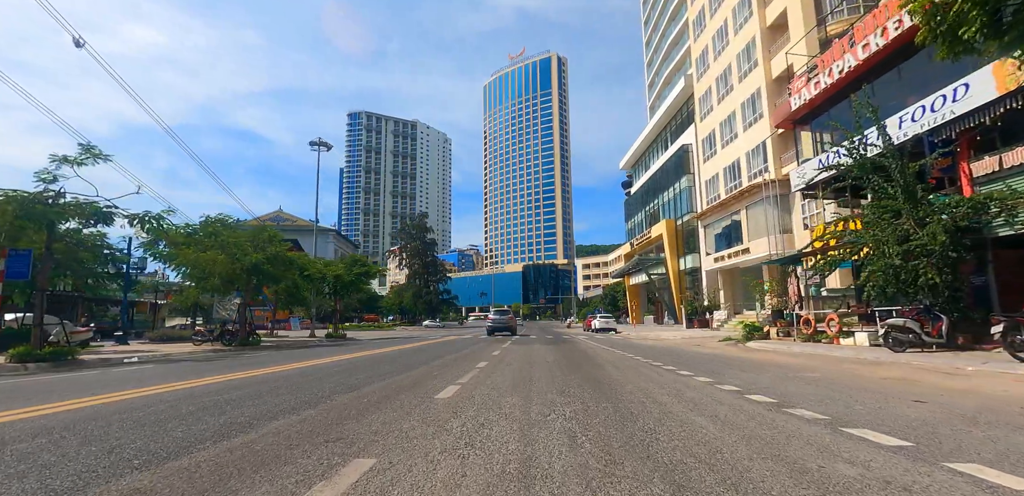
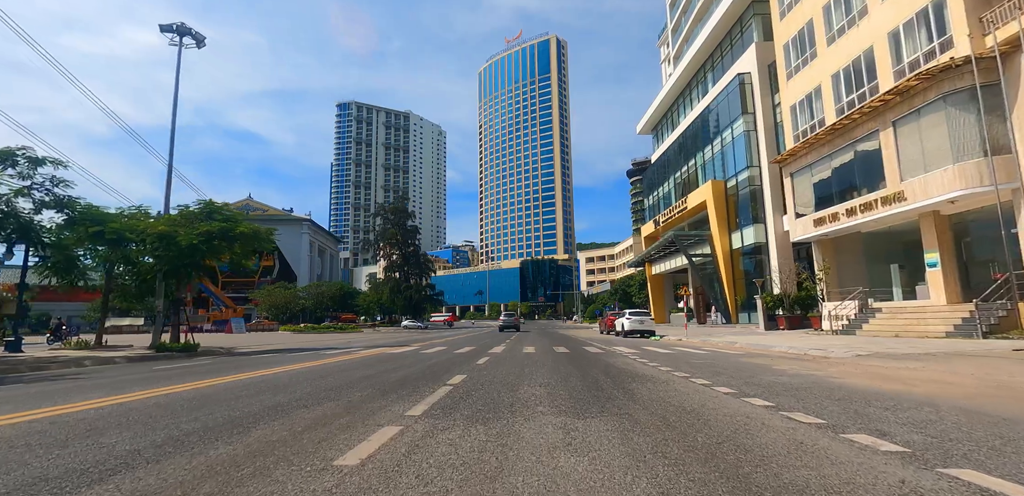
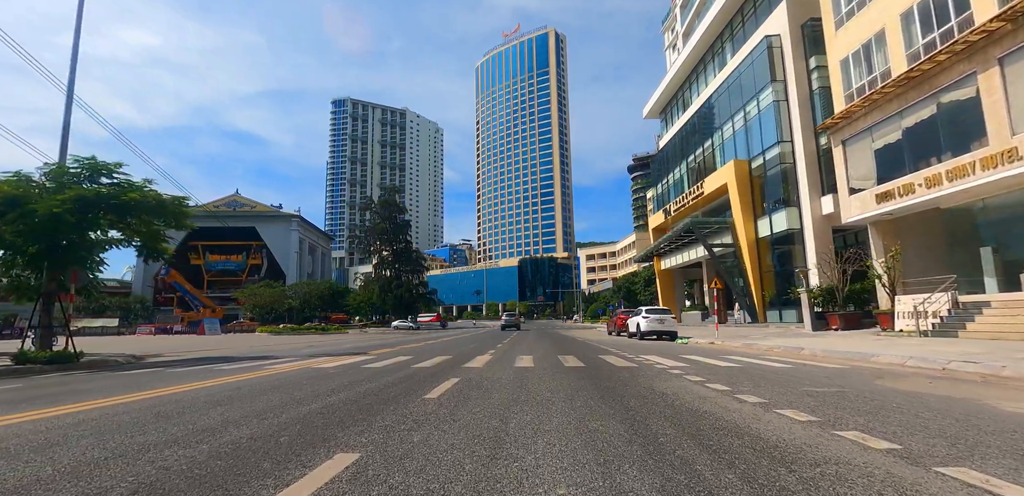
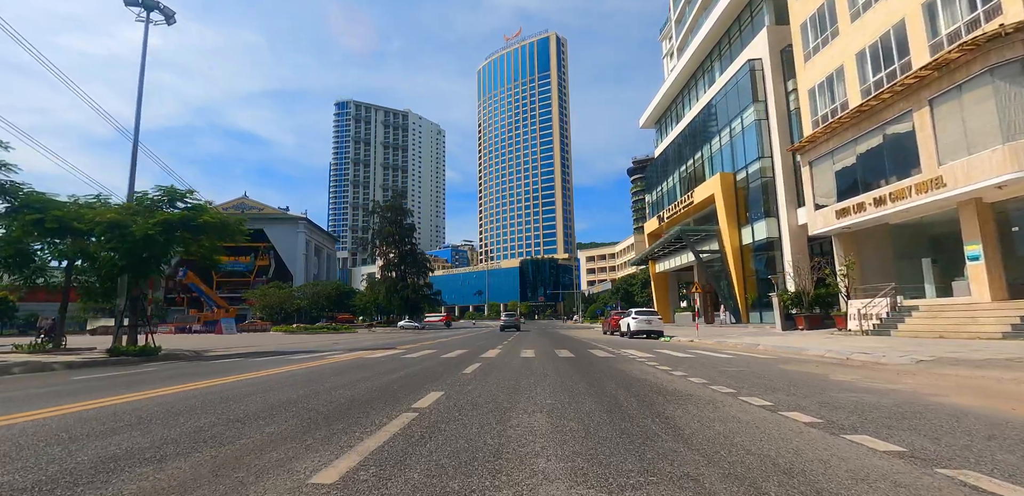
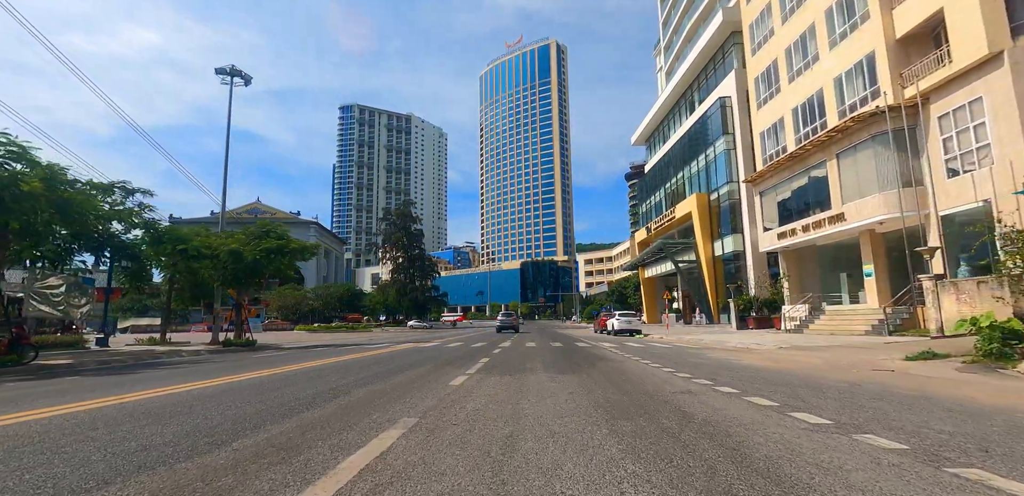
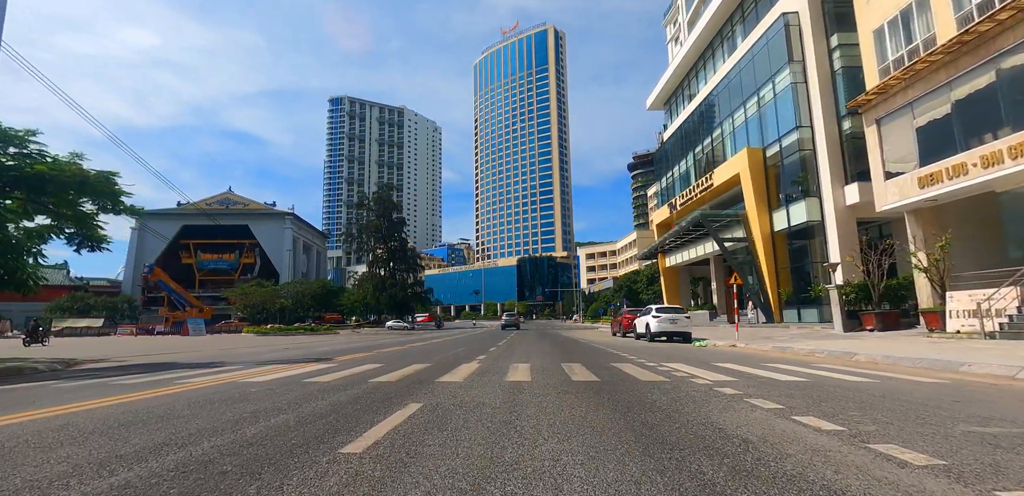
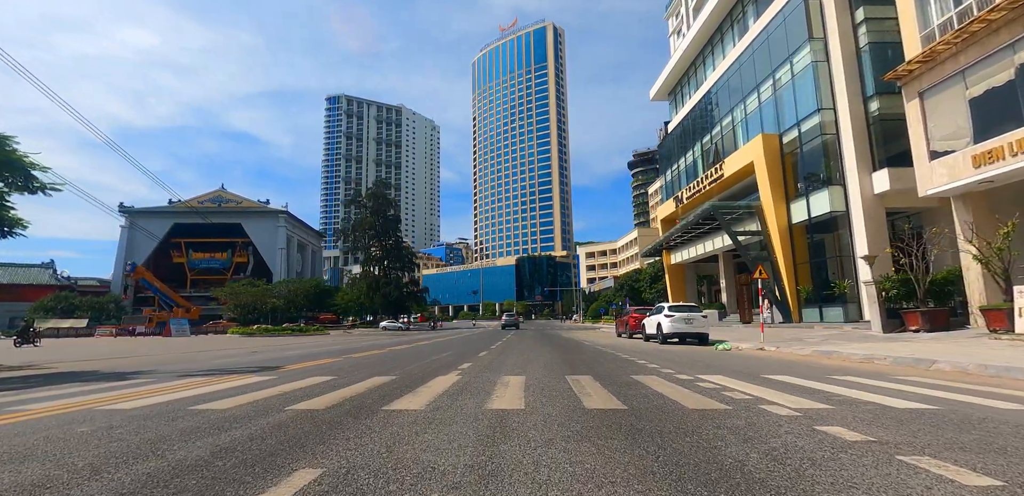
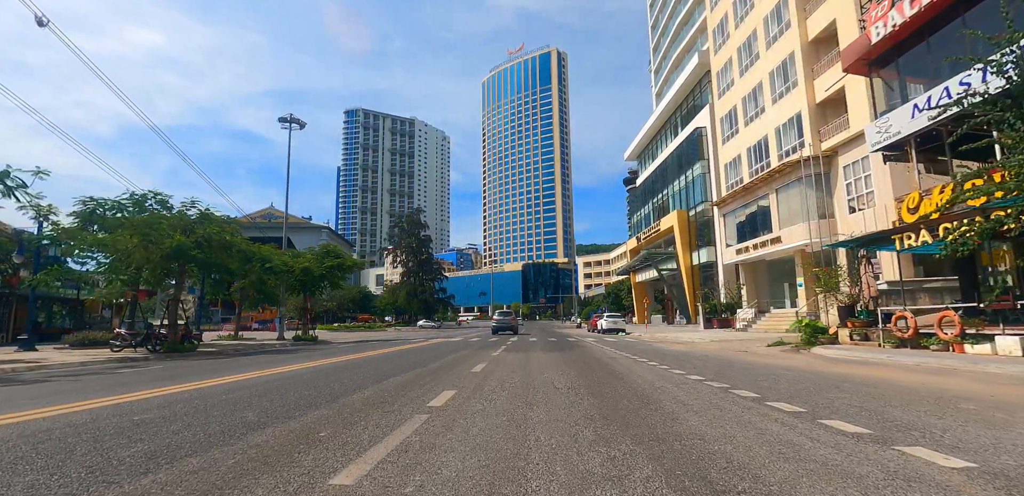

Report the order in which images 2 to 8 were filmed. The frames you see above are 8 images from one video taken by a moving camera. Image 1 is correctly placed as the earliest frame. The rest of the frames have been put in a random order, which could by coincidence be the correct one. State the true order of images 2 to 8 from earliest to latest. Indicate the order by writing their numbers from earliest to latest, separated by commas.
8, 5, 2, 4, 3, 6, 7
